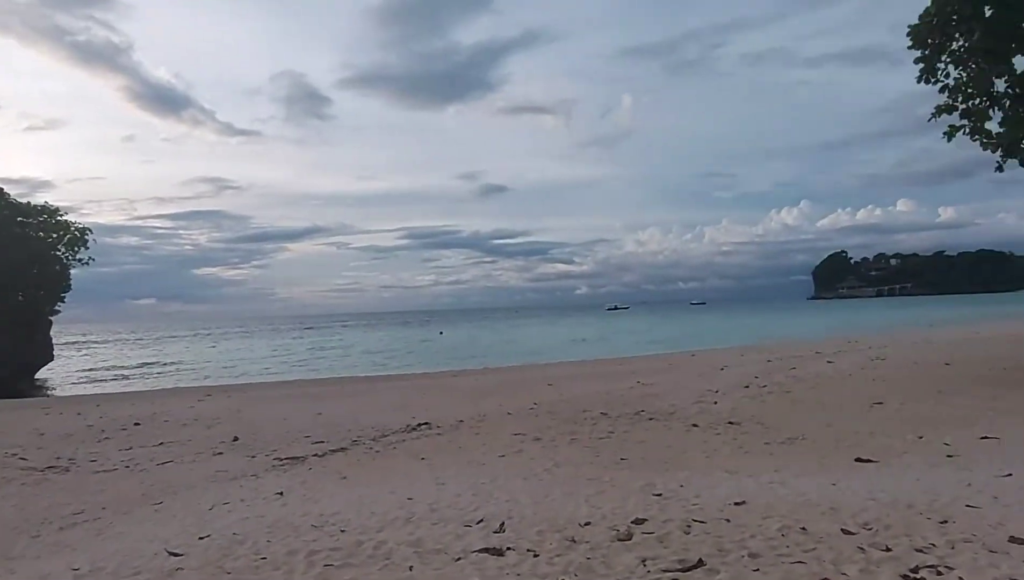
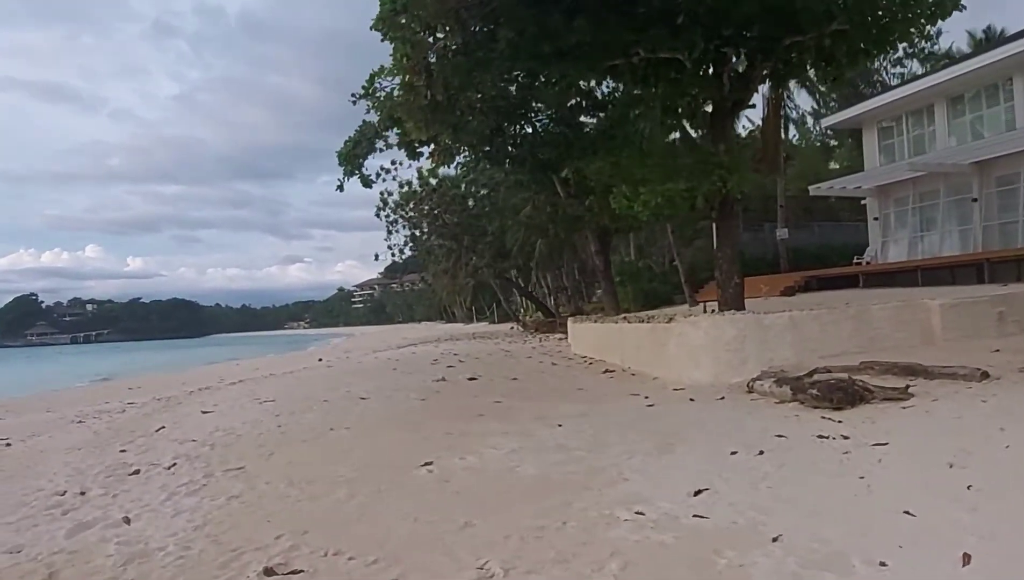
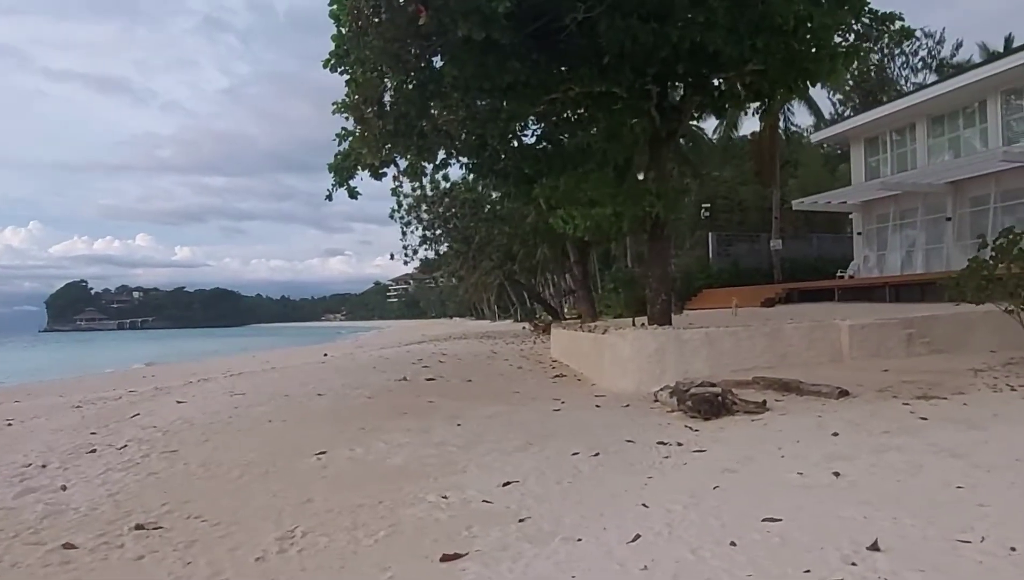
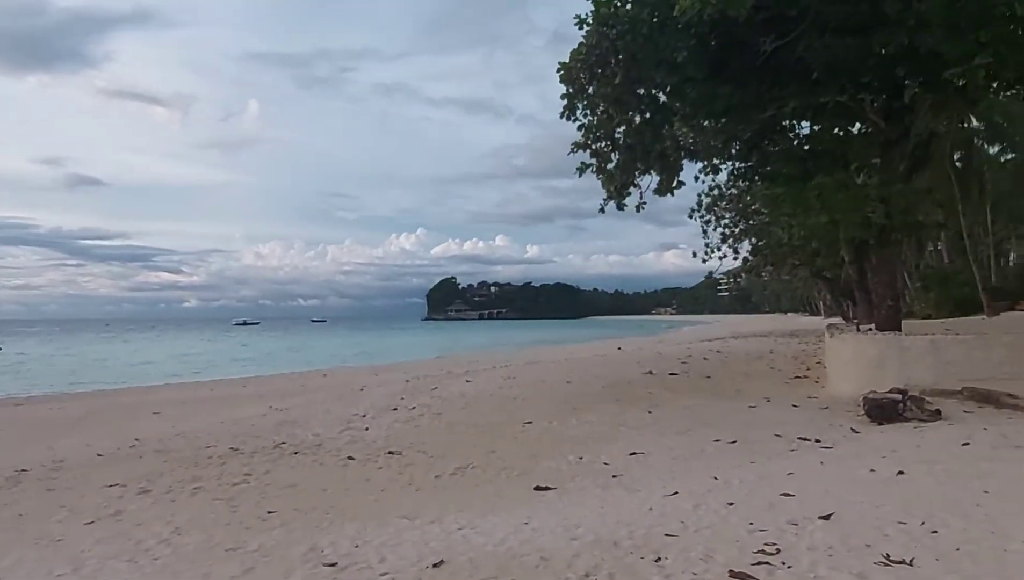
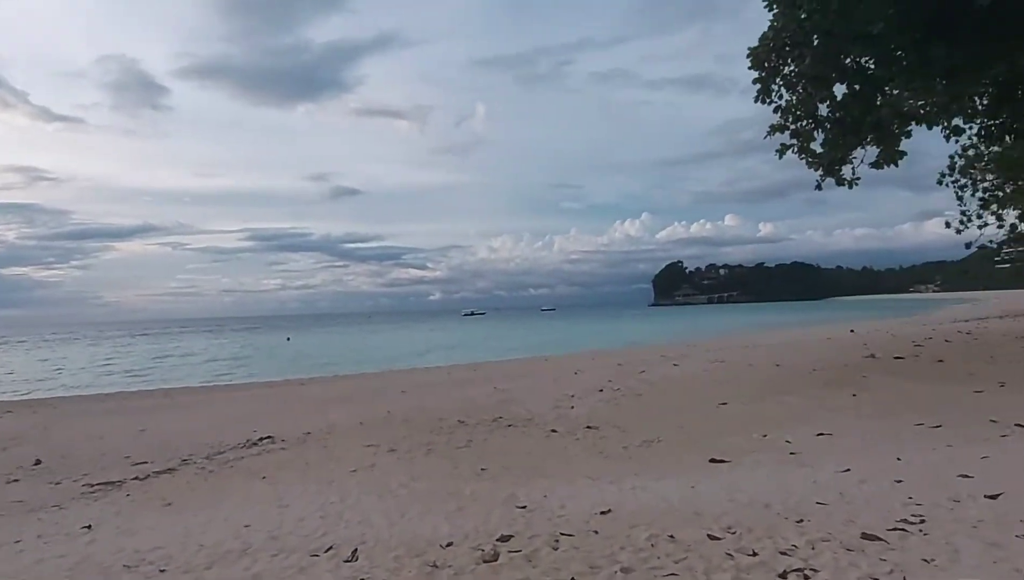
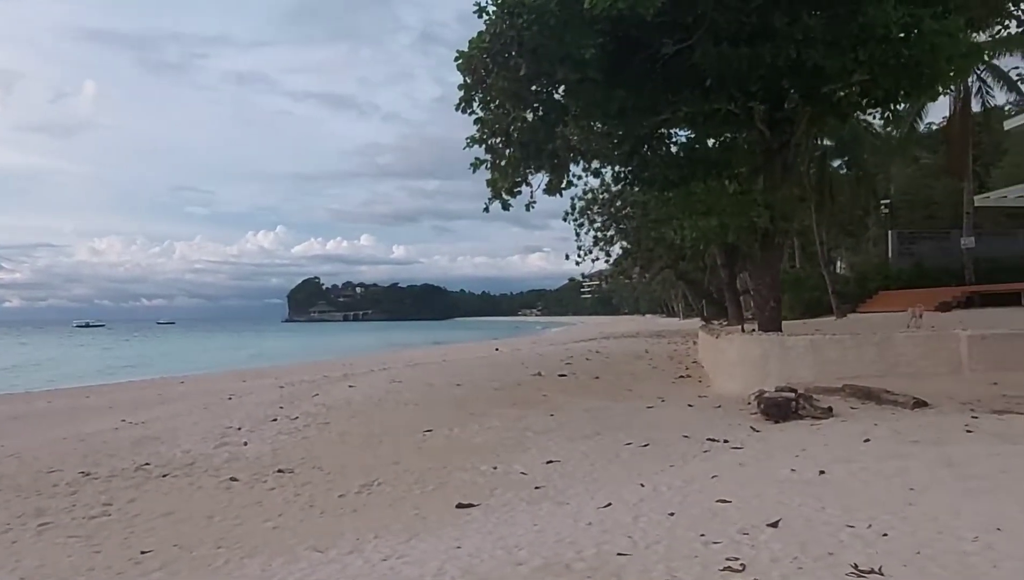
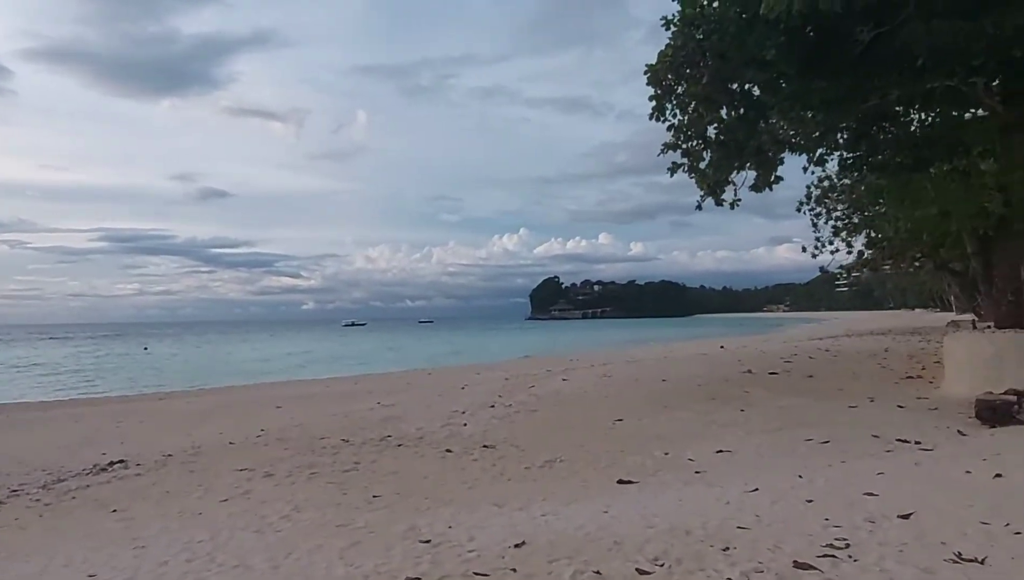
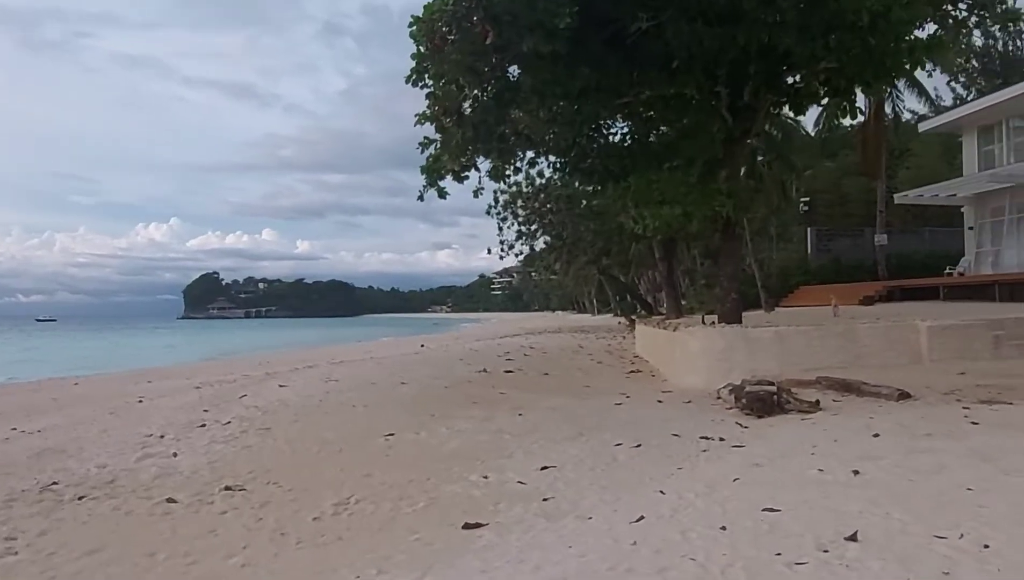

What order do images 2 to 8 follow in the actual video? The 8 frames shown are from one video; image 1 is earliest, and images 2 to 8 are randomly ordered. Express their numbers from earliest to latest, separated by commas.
5, 7, 4, 6, 8, 3, 2
